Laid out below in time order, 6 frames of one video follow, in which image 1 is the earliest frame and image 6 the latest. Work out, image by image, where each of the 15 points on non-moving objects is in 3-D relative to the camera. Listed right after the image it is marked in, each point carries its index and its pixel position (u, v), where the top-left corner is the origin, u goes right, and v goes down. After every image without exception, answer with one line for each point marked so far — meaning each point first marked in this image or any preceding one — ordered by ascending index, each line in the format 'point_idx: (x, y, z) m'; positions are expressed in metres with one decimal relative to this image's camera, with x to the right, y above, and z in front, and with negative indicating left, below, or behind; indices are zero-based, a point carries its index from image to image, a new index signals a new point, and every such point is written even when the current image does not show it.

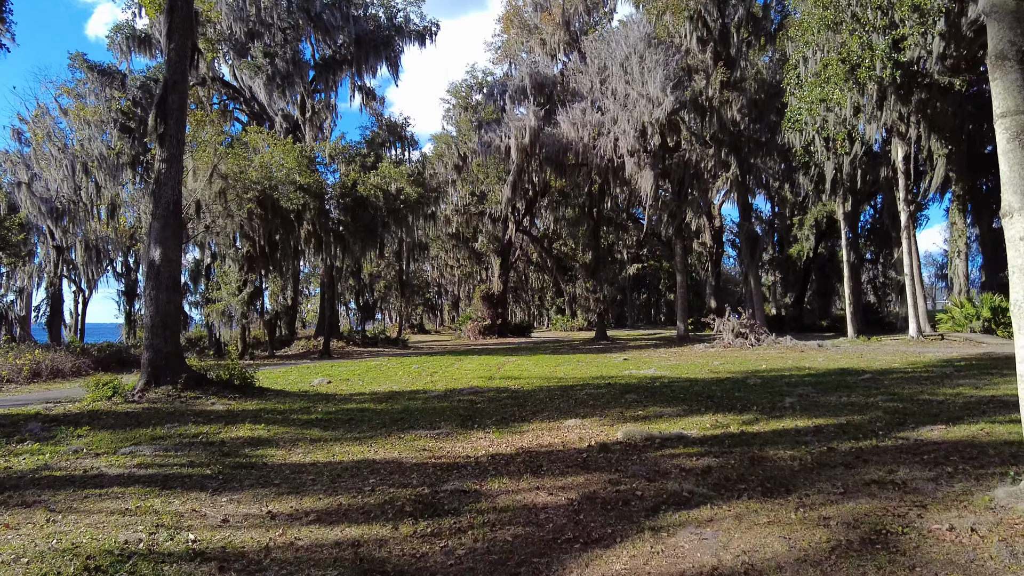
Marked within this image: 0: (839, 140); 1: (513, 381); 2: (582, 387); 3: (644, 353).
0: (+10.7, +4.8, +17.2) m
1: (0.0, -1.8, +10.2) m
2: (+1.2, -1.6, +8.8) m
3: (+4.1, -2.0, +16.5) m
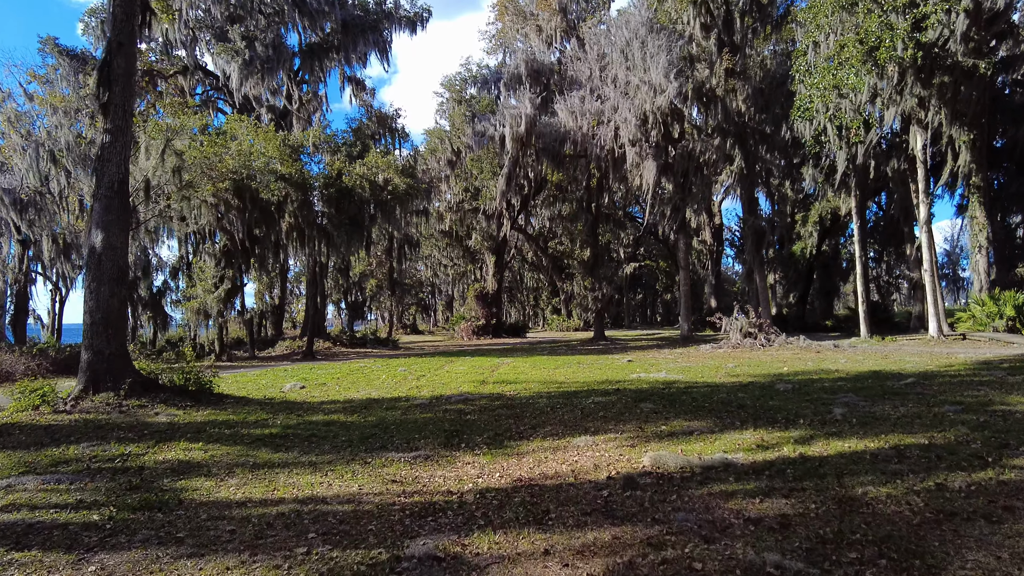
0: (+10.5, +4.9, +16.2) m
1: (-0.1, -1.7, +9.1) m
2: (+1.1, -1.5, +7.7) m
3: (+4.0, -1.9, +15.4) m
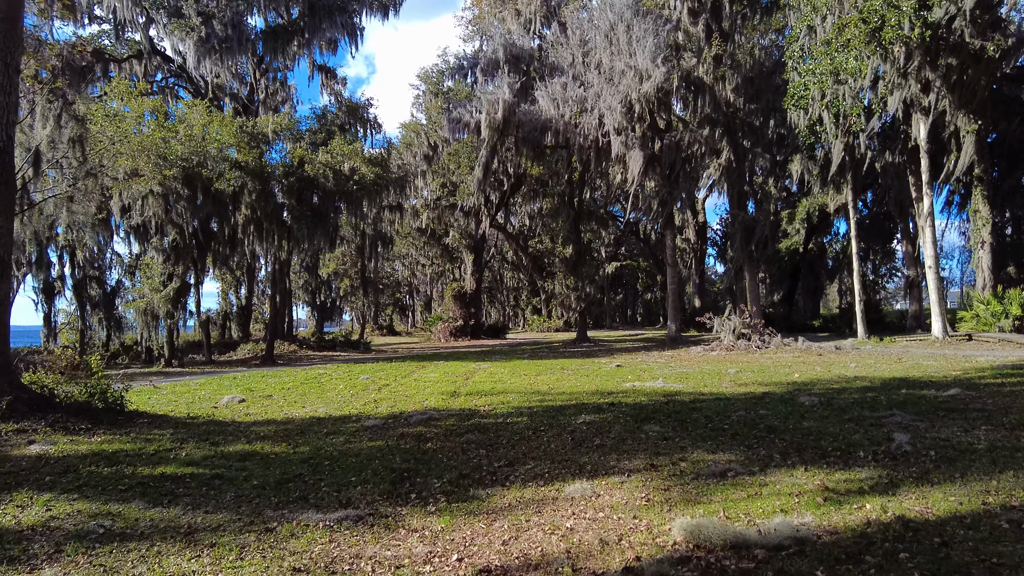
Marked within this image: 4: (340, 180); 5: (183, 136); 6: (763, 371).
0: (+9.9, +5.0, +15.3) m
1: (-0.4, -1.6, +7.8) m
2: (+0.8, -1.5, +6.4) m
3: (+3.4, -1.9, +14.2) m
4: (-6.0, +3.8, +18.4) m
5: (-10.1, +4.6, +16.1) m
6: (+4.7, -1.5, +9.8) m
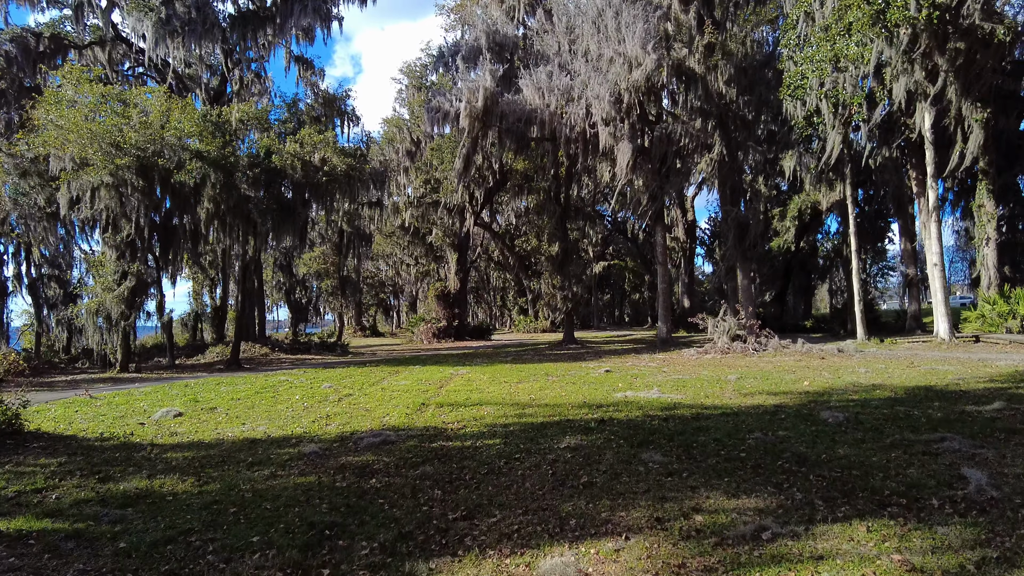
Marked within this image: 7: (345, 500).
0: (+9.3, +5.0, +14.5) m
1: (-0.8, -1.6, +6.8) m
2: (+0.5, -1.4, +5.4) m
3: (+2.9, -1.9, +13.3) m
4: (-6.6, +3.8, +17.3) m
5: (-10.6, +4.6, +14.9) m
6: (+4.3, -1.5, +8.9) m
7: (-1.2, -1.4, +3.6) m
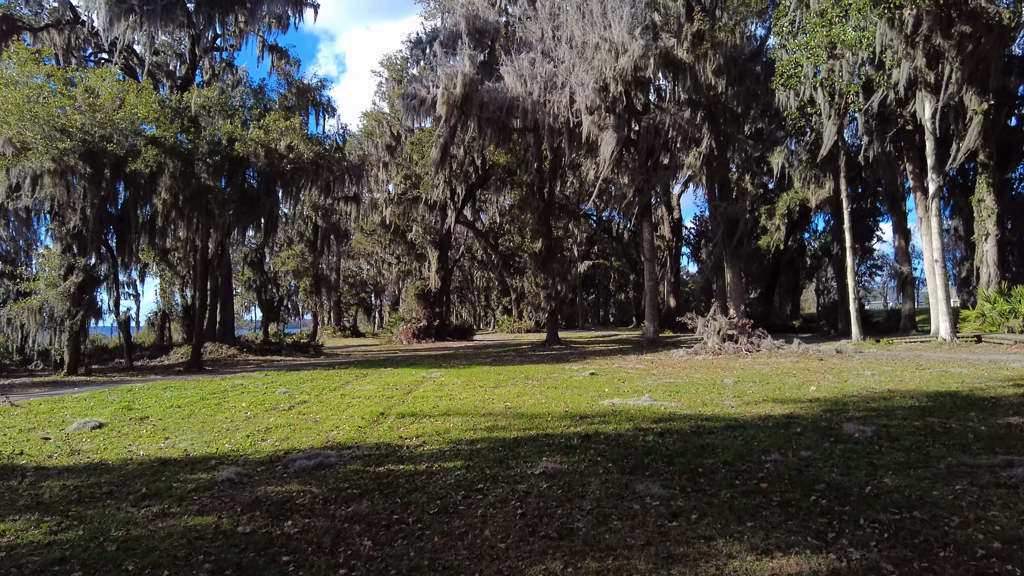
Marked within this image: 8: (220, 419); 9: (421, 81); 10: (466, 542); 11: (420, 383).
0: (+8.8, +5.1, +13.8) m
1: (-1.1, -1.5, +5.9) m
2: (+0.2, -1.4, +4.5) m
3: (+2.4, -1.8, +12.4) m
4: (-7.2, +3.9, +16.2) m
5: (-11.1, +4.8, +13.7) m
6: (+3.9, -1.4, +8.1) m
7: (-1.4, -1.3, +2.7) m
8: (-3.8, -1.7, +6.9) m
9: (-3.3, +7.6, +19.9) m
10: (-0.2, -1.3, +2.7) m
11: (-1.7, -1.8, +9.8) m
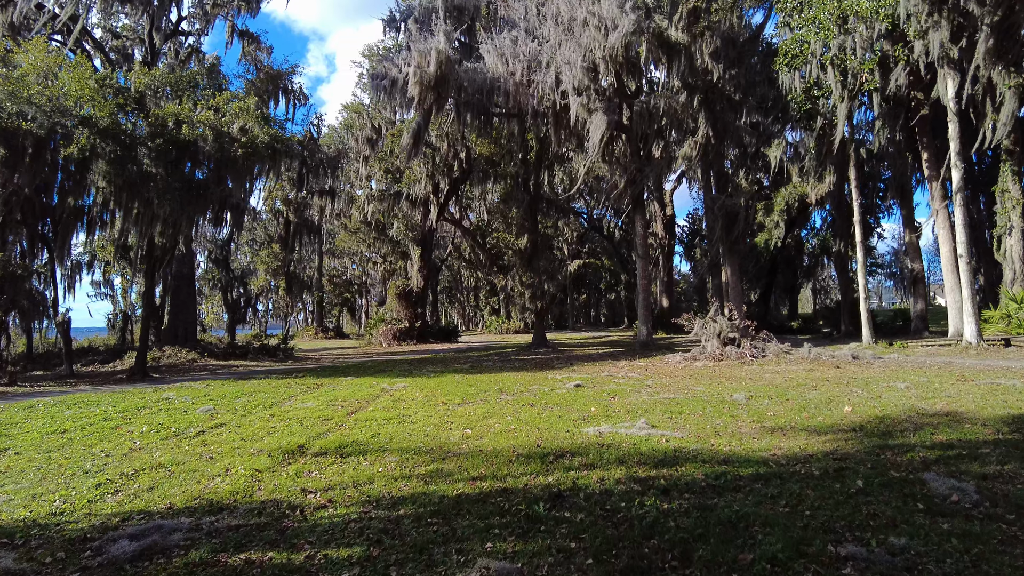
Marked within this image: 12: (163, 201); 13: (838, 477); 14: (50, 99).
0: (+8.3, +5.1, +12.5) m
1: (-1.5, -1.5, +4.4) m
2: (-0.2, -1.3, +3.0) m
3: (+1.9, -1.7, +11.0) m
4: (-7.7, +3.9, +14.6) m
5: (-11.7, +4.8, +12.0) m
6: (+3.5, -1.4, +6.7) m
7: (-1.8, -1.3, +1.2) m
8: (-4.2, -1.7, +5.4) m
9: (-3.9, +7.7, +18.4) m
10: (-0.6, -1.2, +1.2) m
11: (-2.2, -1.7, +8.3) m
12: (-8.9, +2.2, +14.1) m
13: (+2.1, -1.2, +3.4) m
14: (-10.8, +4.4, +12.3) m
